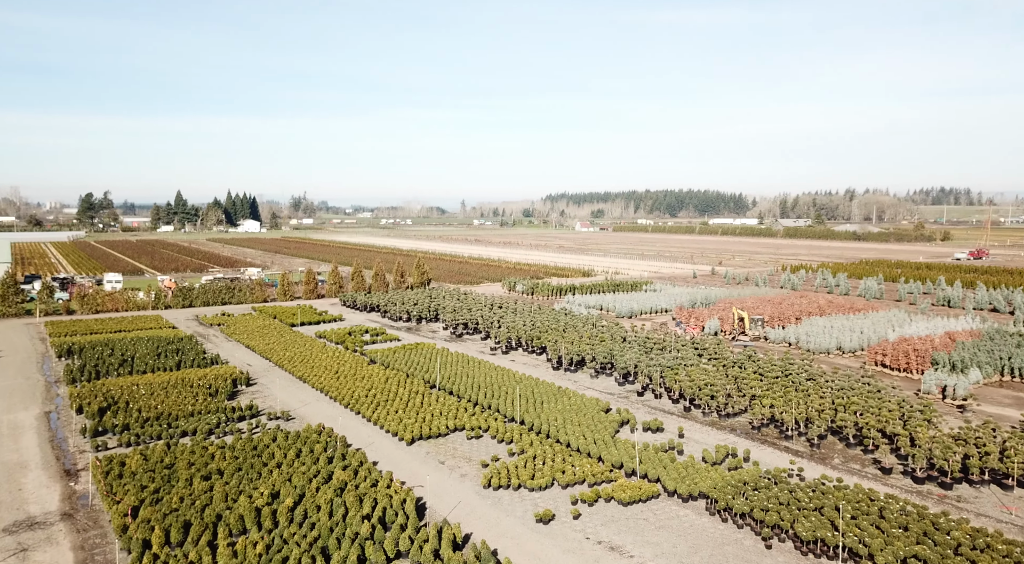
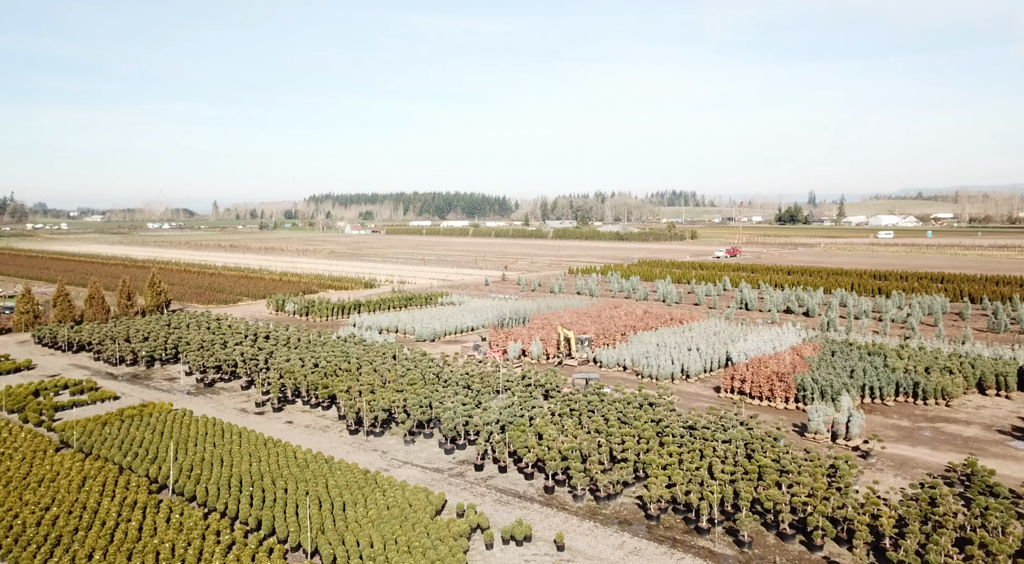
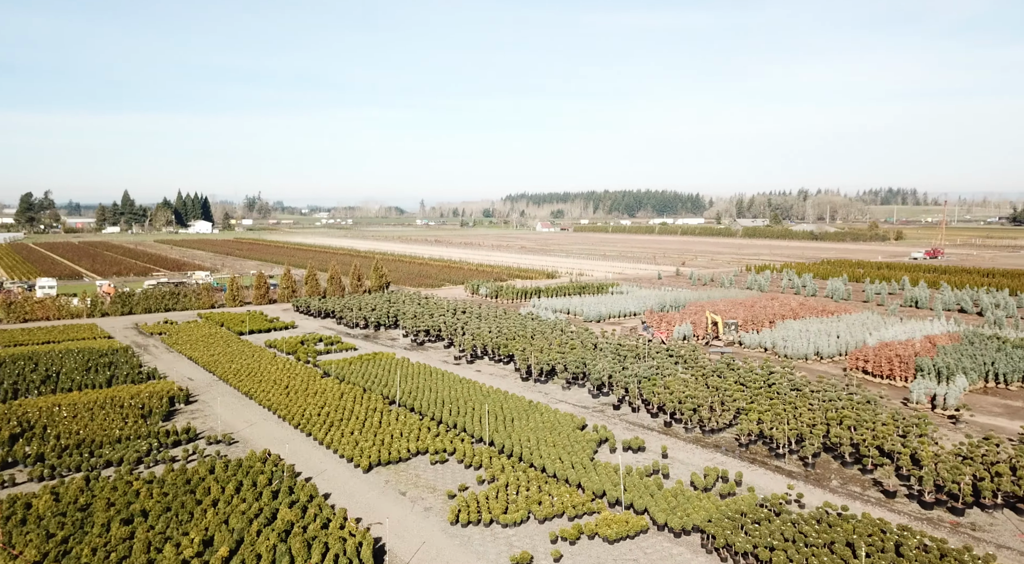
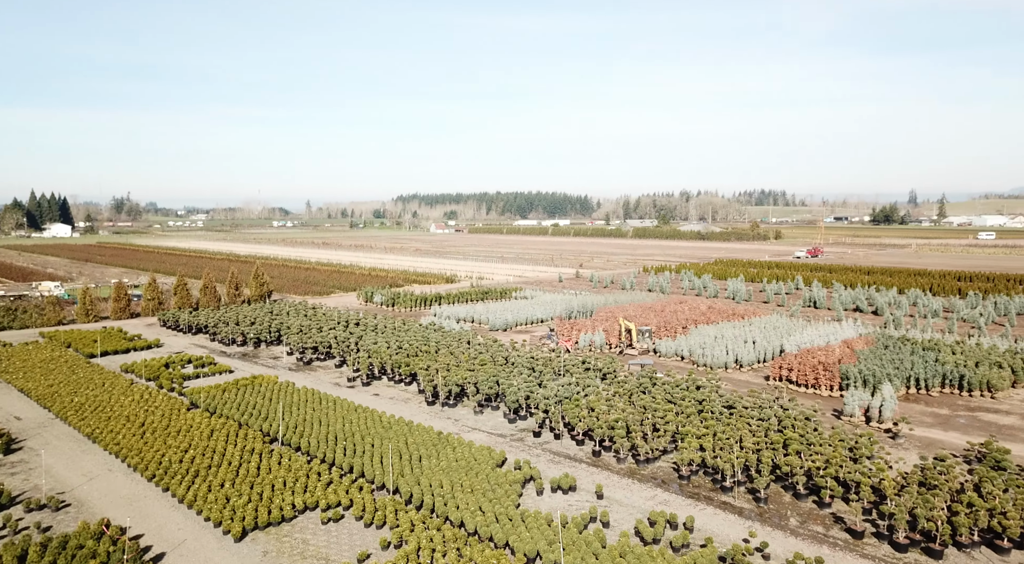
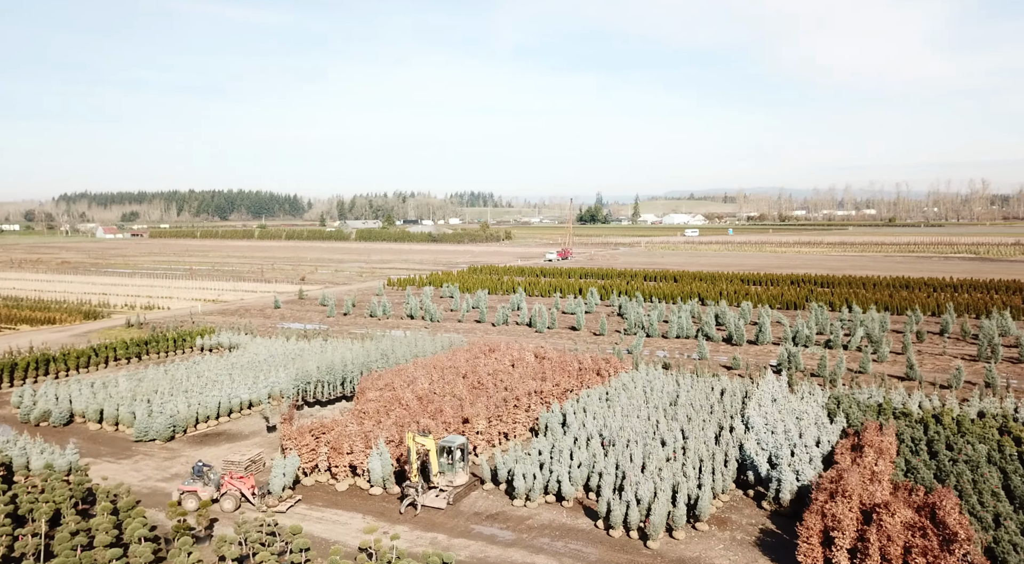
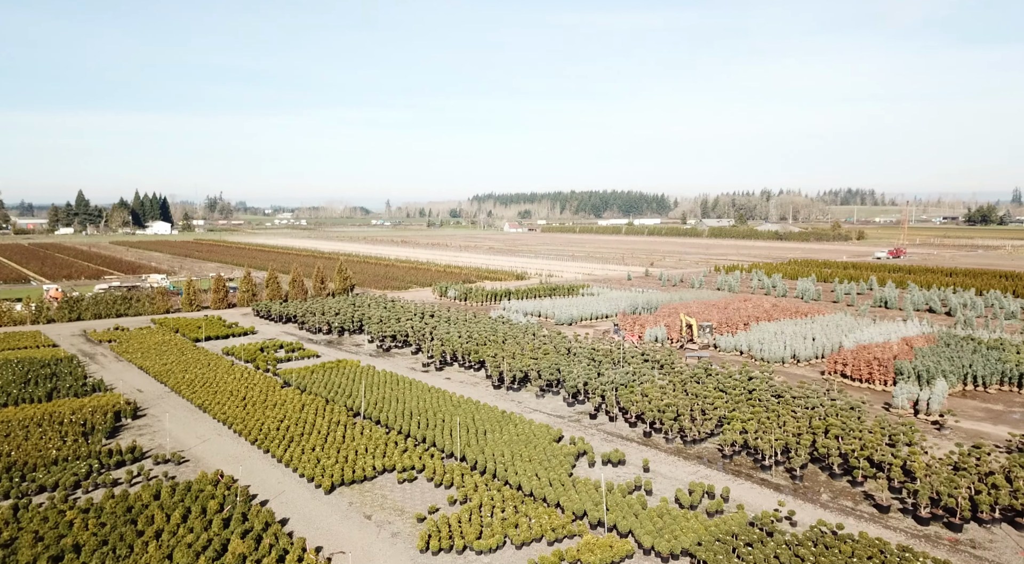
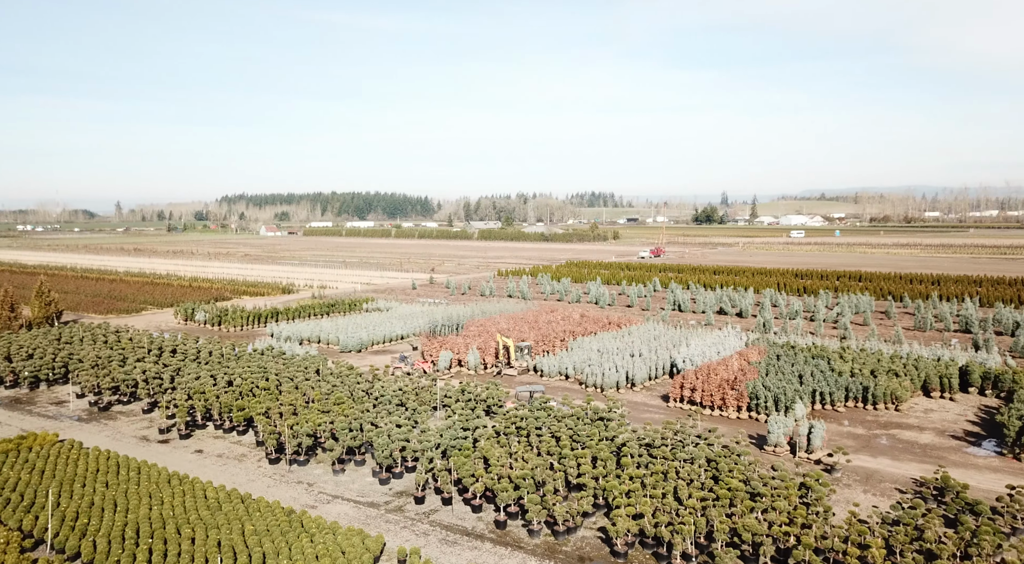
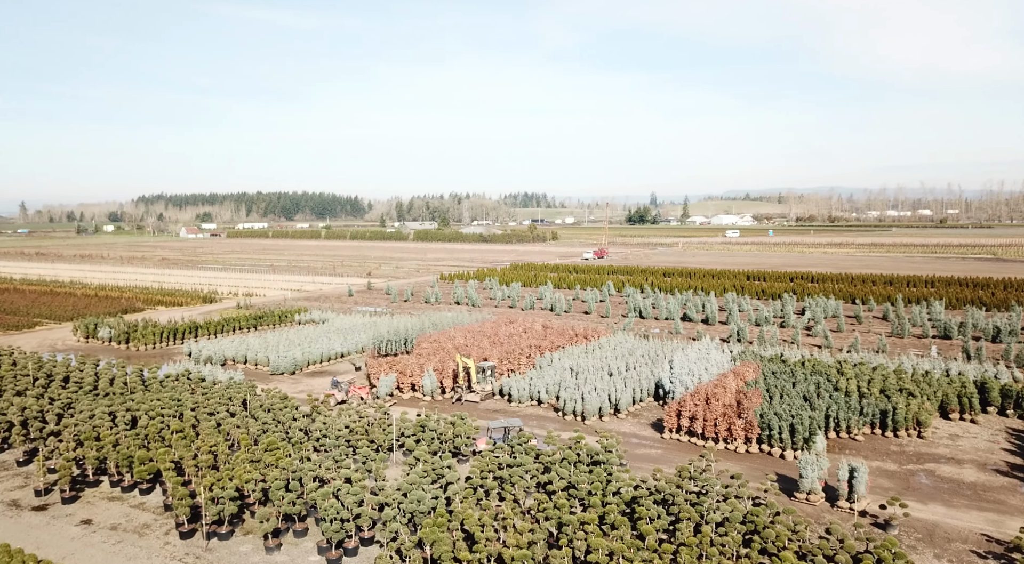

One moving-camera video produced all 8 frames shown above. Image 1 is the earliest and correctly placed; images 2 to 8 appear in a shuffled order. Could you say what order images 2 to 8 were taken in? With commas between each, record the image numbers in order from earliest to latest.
3, 6, 4, 2, 7, 8, 5
